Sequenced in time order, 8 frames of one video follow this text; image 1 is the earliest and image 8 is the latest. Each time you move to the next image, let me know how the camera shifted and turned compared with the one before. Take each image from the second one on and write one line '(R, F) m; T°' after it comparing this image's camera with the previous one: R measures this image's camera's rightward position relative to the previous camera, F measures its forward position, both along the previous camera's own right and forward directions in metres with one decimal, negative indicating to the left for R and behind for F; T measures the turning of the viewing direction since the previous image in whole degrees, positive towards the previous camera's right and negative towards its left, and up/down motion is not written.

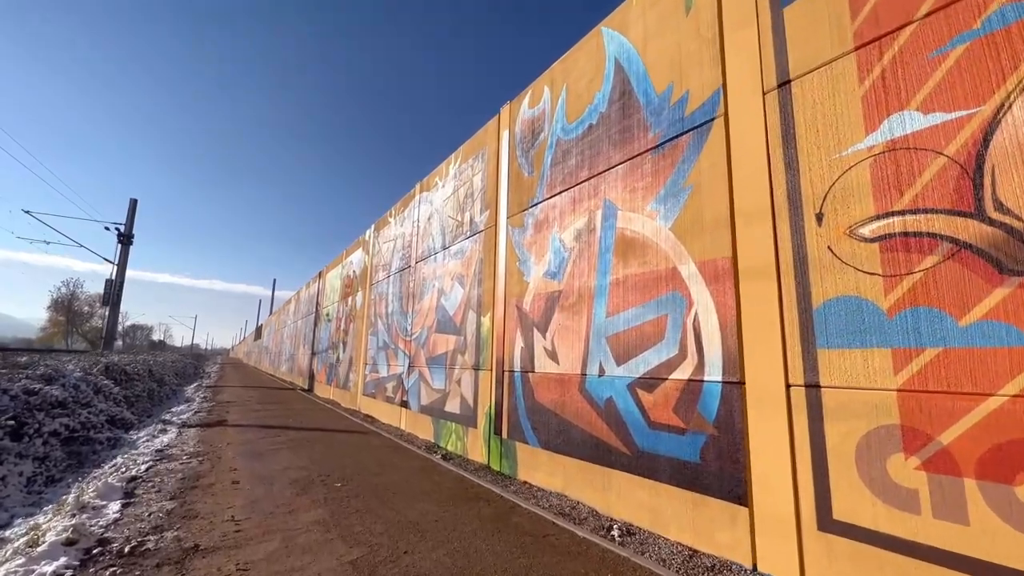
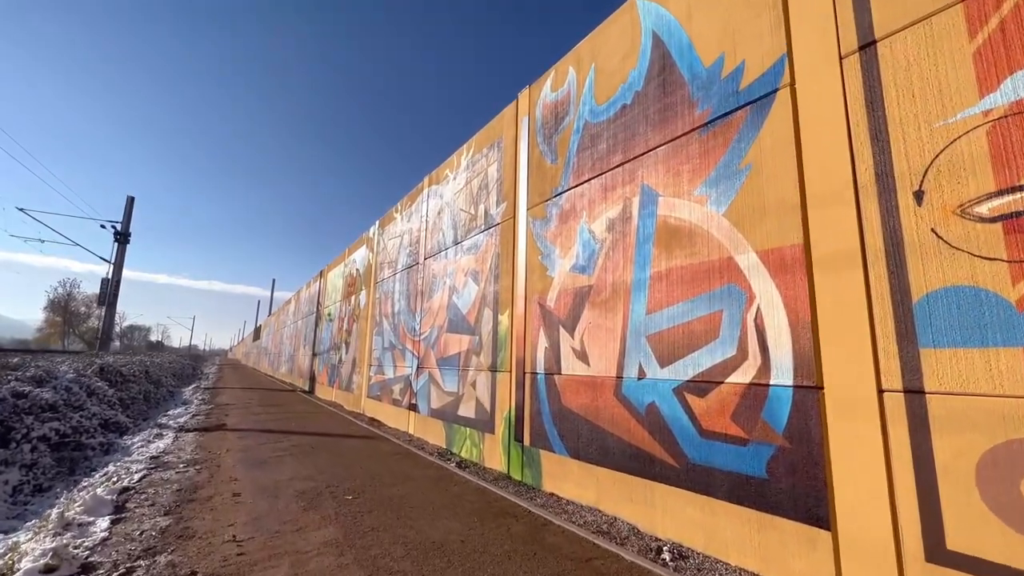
(-0.4, +0.5) m; 0°
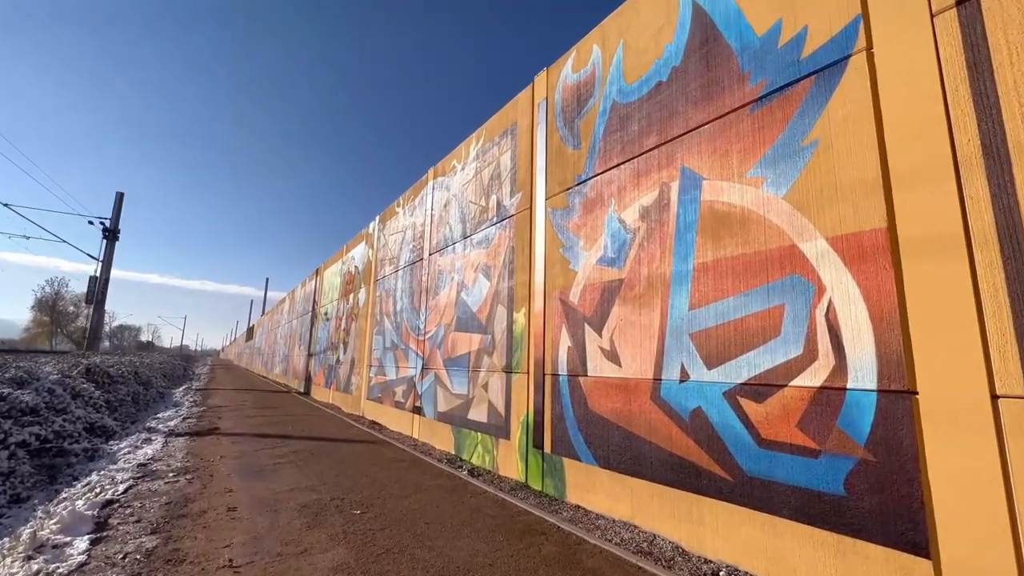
(-0.4, +0.5) m; +1°
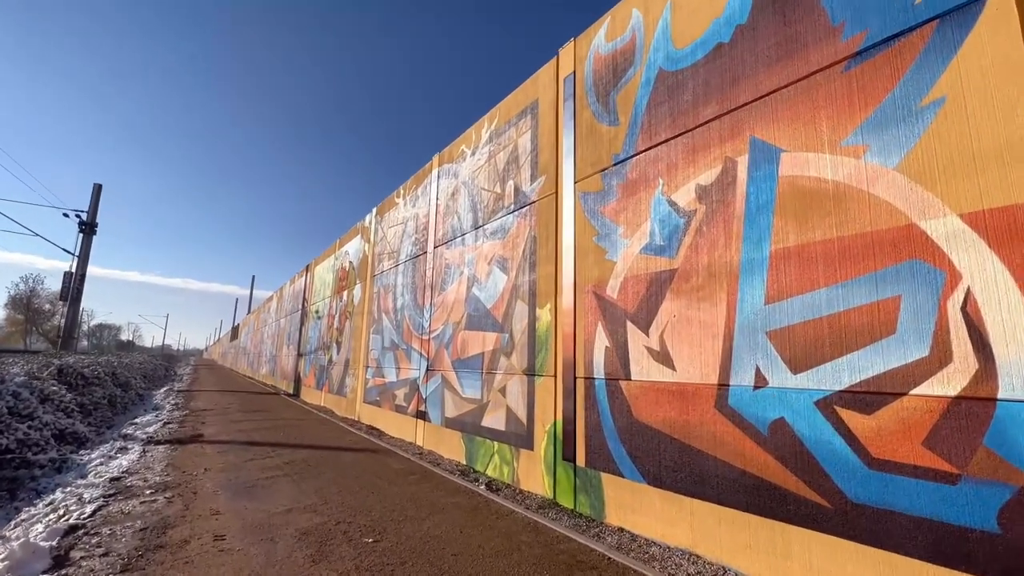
(-0.5, +0.8) m; +1°
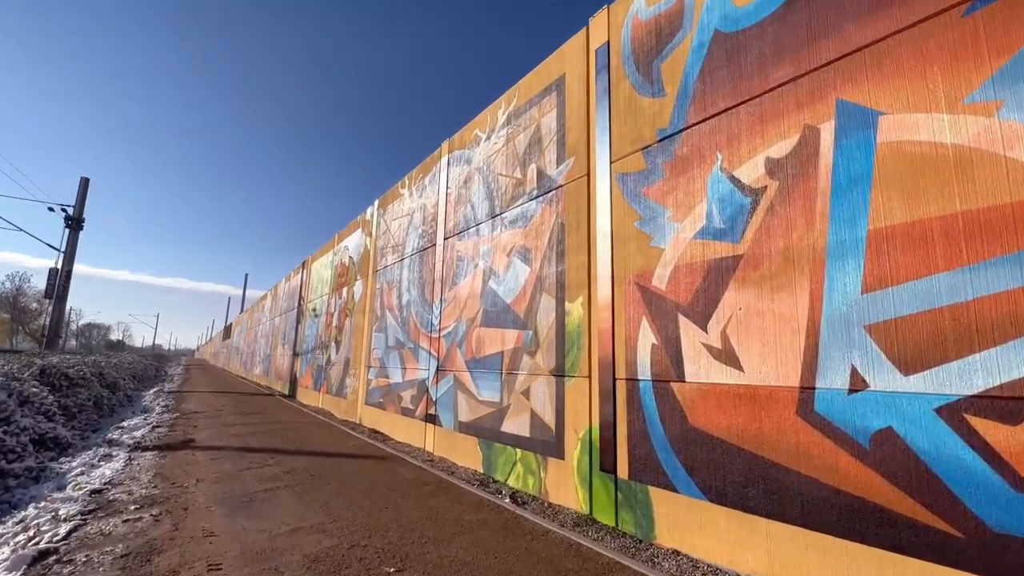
(-0.5, +0.7) m; +1°
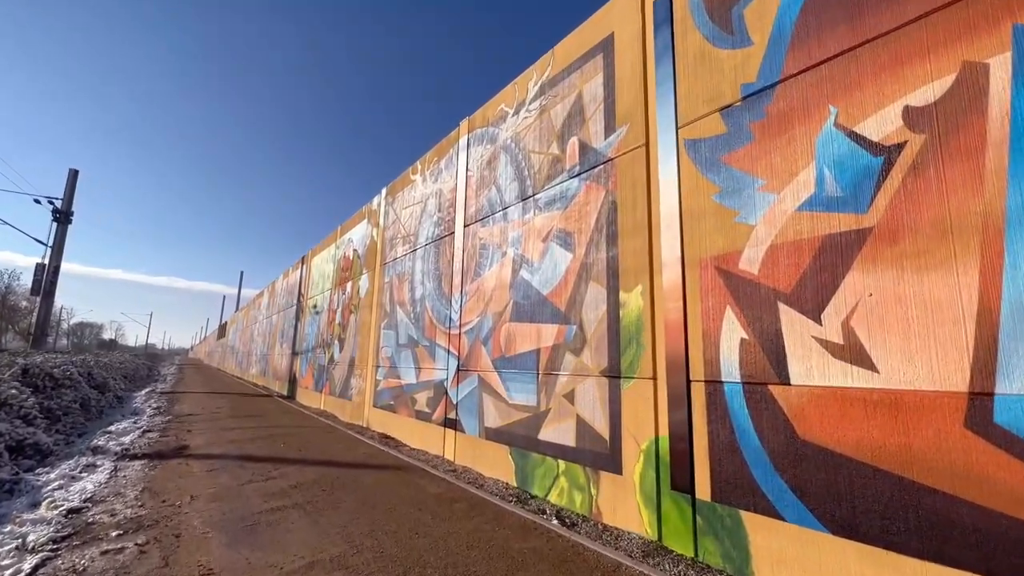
(-0.6, +0.9) m; +1°
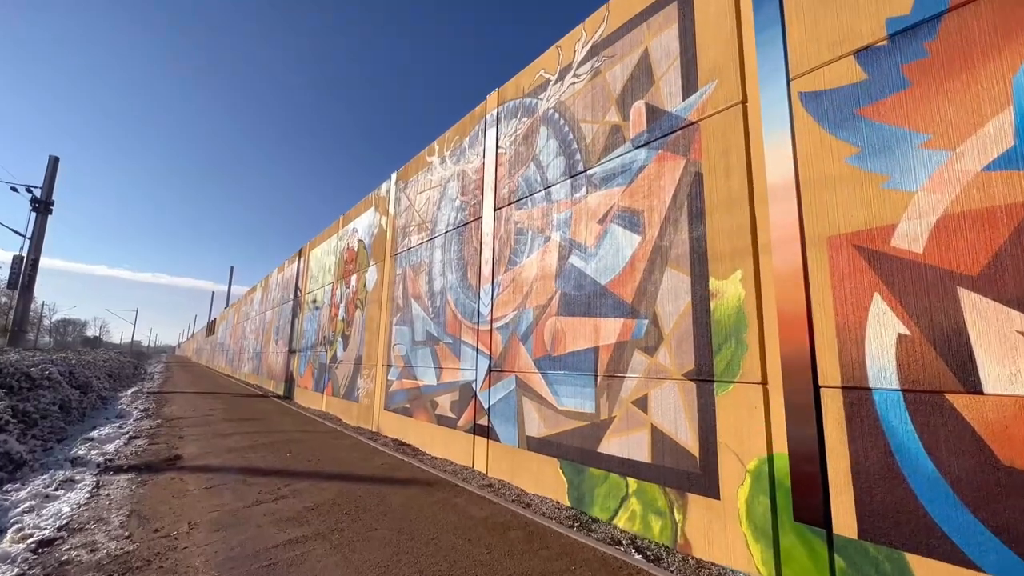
(-0.8, +0.9) m; +1°
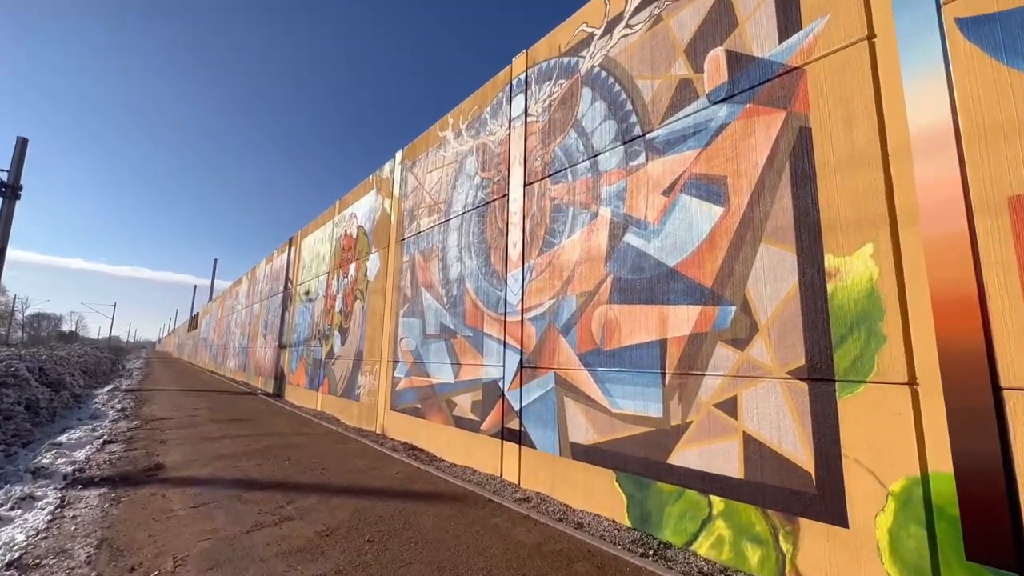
(-0.7, +0.9) m; +2°
